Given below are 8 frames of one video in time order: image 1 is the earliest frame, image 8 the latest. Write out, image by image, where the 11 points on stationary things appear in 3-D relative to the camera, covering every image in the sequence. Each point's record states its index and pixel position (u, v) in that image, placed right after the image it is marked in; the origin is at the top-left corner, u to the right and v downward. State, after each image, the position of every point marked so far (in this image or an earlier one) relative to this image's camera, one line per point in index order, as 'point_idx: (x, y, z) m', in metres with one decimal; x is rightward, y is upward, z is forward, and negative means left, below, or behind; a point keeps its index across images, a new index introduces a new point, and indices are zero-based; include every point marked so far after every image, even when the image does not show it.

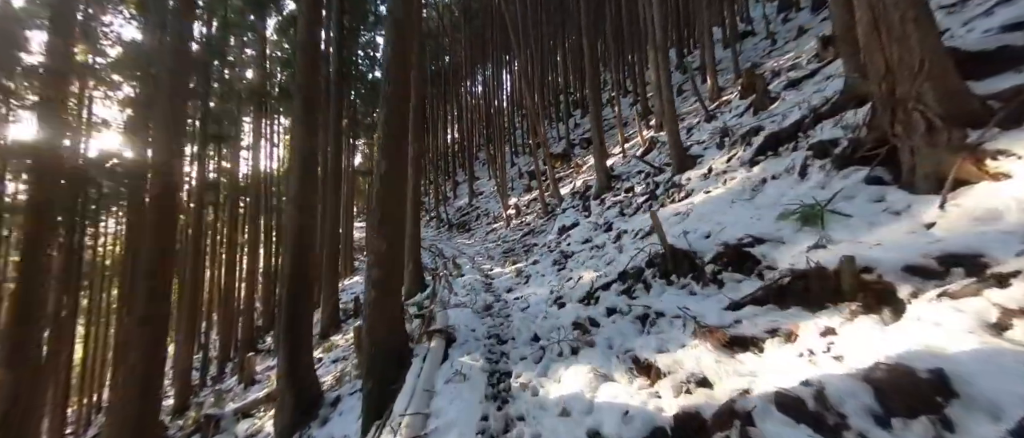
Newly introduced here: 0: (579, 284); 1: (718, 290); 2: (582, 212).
0: (+1.0, -0.9, +5.7) m
1: (+1.7, -0.6, +3.3) m
2: (+2.0, +0.2, +11.3) m
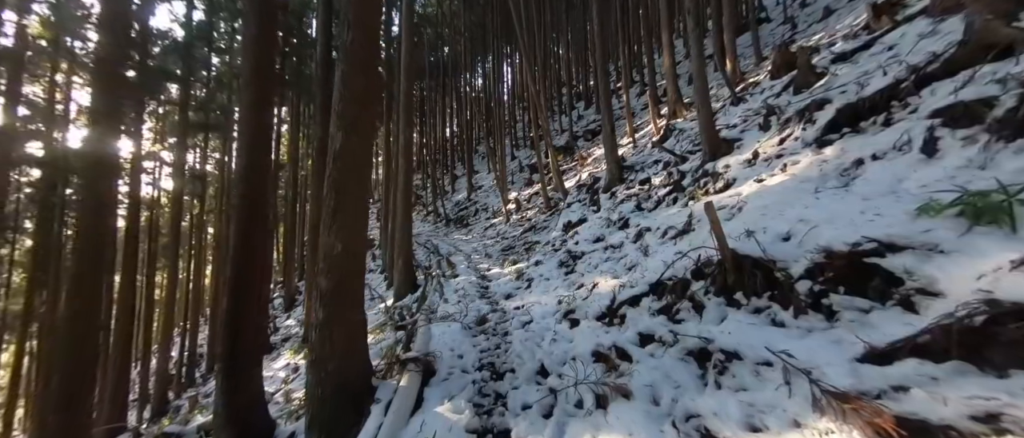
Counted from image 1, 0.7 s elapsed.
0: (+1.0, -0.9, +4.6) m
1: (+1.7, -0.6, +2.1) m
2: (+2.0, +0.3, +10.1) m
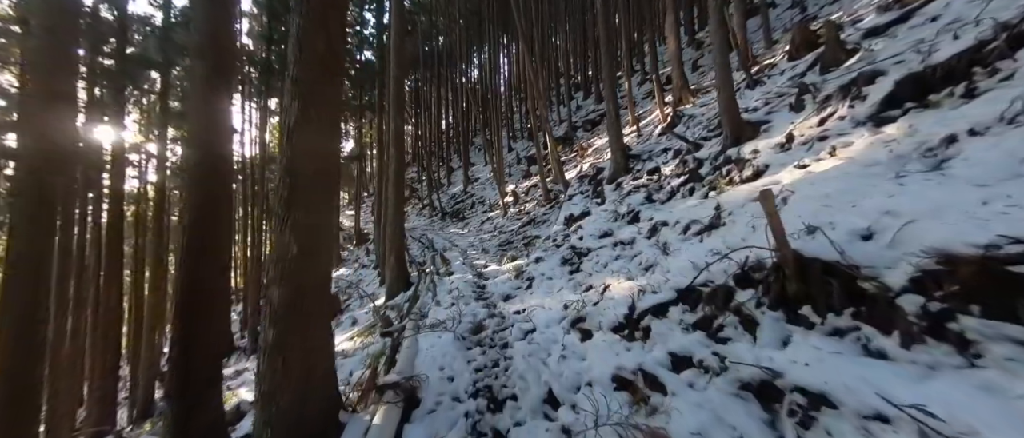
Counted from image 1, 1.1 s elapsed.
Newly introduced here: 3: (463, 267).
0: (+1.0, -0.8, +4.0) m
1: (+1.7, -0.5, +1.5) m
2: (+1.9, +0.5, +9.5) m
3: (-1.3, -1.2, +9.9) m
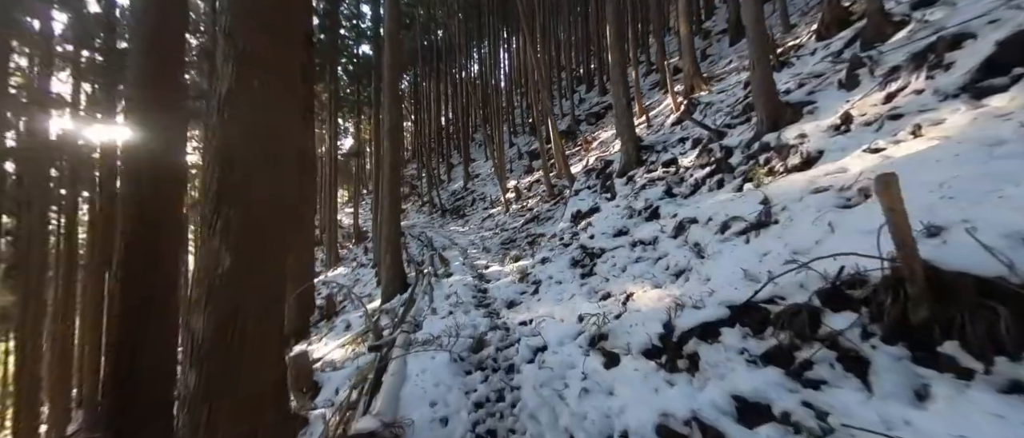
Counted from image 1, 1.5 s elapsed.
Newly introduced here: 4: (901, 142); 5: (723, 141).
0: (+1.0, -0.8, +3.3) m
1: (+1.8, -0.5, +0.9) m
2: (+2.0, +0.5, +8.8) m
3: (-1.2, -1.1, +9.3) m
4: (+2.8, +0.6, +2.9) m
5: (+3.0, +1.1, +5.7) m
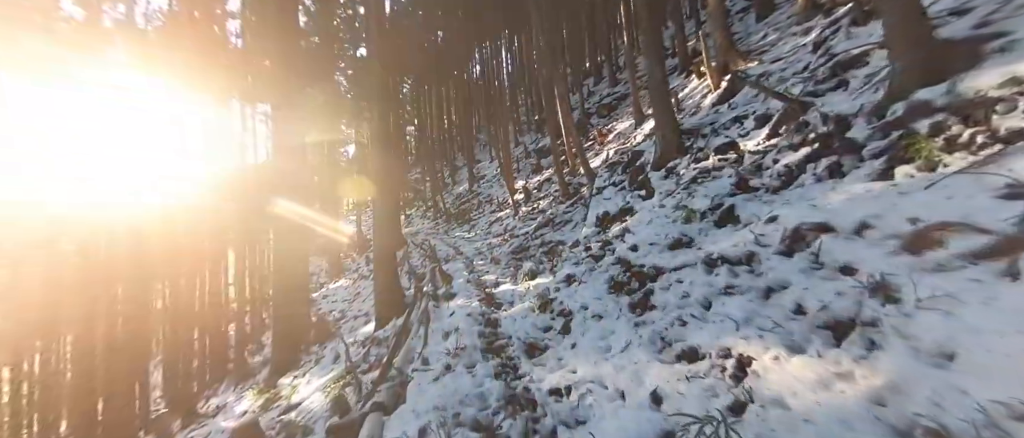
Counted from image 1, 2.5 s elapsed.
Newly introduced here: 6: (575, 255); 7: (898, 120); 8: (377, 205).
0: (+1.2, -0.9, +1.7) m
1: (+1.9, -0.6, -0.7) m
2: (+2.2, +0.5, +7.2) m
3: (-0.9, -1.3, +7.7) m
4: (+2.9, +0.5, +1.3) m
5: (+3.2, +1.1, +4.1) m
6: (+1.1, -0.6, +6.5) m
7: (+2.9, +0.7, +3.0) m
8: (-3.0, +0.3, +8.8) m
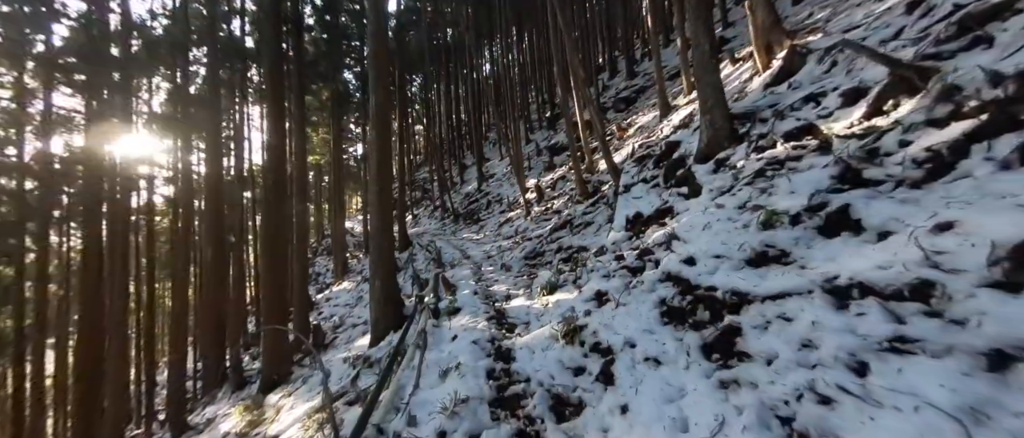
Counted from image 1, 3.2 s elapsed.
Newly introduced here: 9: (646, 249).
0: (+1.3, -0.9, +0.6) m
1: (+1.9, -0.6, -1.9) m
2: (+2.4, +0.5, +6.0) m
3: (-0.7, -1.3, +6.6) m
4: (+3.0, +0.5, +0.1) m
5: (+3.3, +1.1, +2.9) m
6: (+1.3, -0.6, +5.4) m
7: (+3.1, +0.7, +1.8) m
8: (-2.7, +0.3, +7.7) m
9: (+1.6, -0.4, +4.8) m
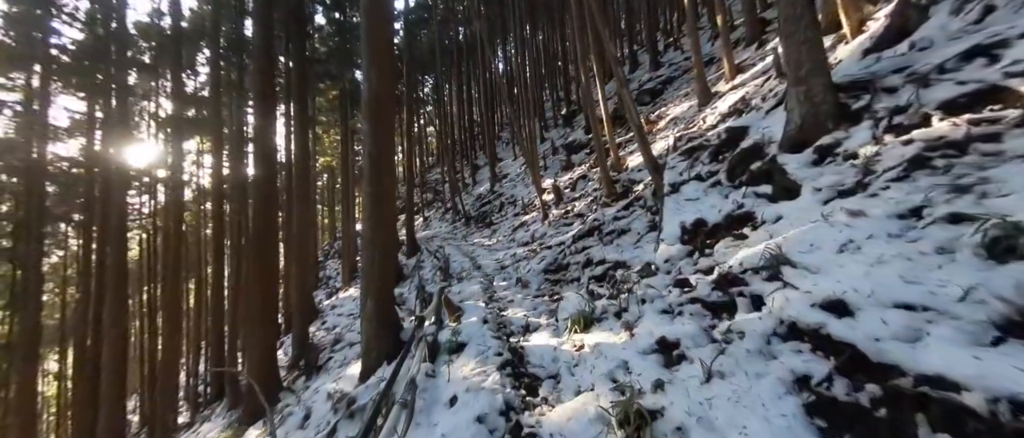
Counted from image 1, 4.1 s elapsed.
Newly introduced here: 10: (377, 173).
0: (+1.3, -1.0, -0.9) m
1: (+1.9, -0.7, -3.4) m
2: (+2.7, +0.3, +4.5) m
3: (-0.4, -1.4, +5.2) m
4: (+3.0, +0.4, -1.5) m
5: (+3.5, +1.0, +1.3) m
6: (+1.5, -0.7, +3.9) m
7: (+3.2, +0.6, +0.3) m
8: (-2.5, +0.2, +6.3) m
9: (+1.8, -0.5, +3.3) m
10: (-2.3, +0.7, +6.5) m
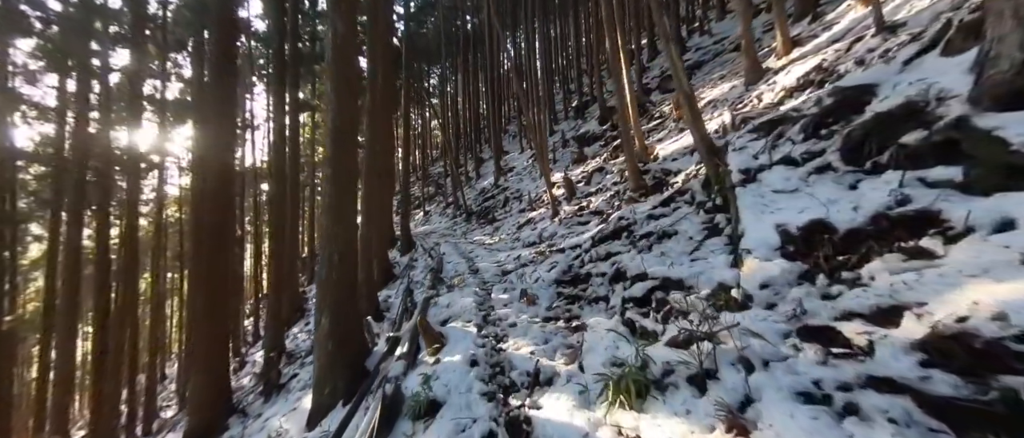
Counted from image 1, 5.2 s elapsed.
0: (+1.3, -1.0, -2.7) m
1: (+1.8, -0.8, -5.2) m
2: (+2.7, +0.3, +2.7) m
3: (-0.4, -1.4, +3.5) m
4: (+3.0, +0.3, -3.3) m
5: (+3.5, +0.9, -0.4) m
6: (+1.5, -0.7, +2.1) m
7: (+3.2, +0.5, -1.5) m
8: (-2.4, +0.3, +4.6) m
9: (+1.8, -0.5, +1.5) m
10: (-2.2, +0.9, +4.8) m
